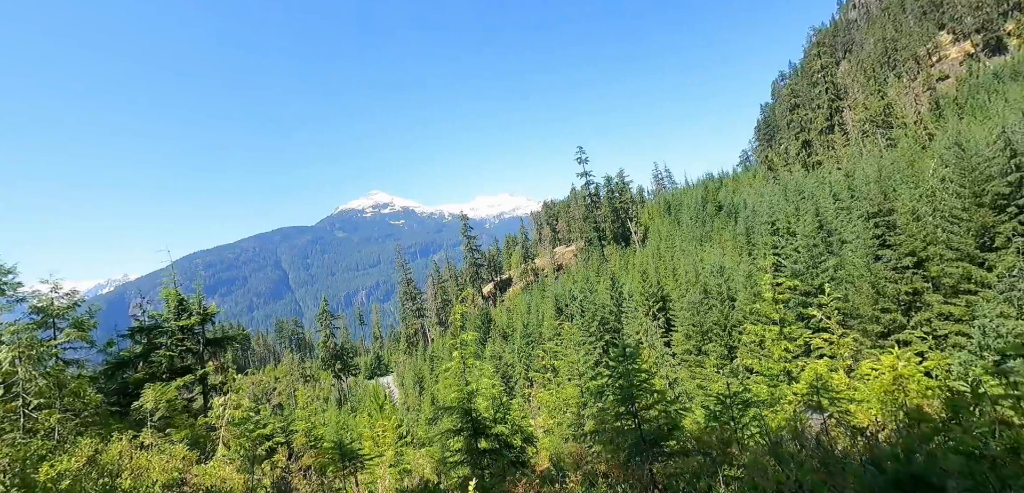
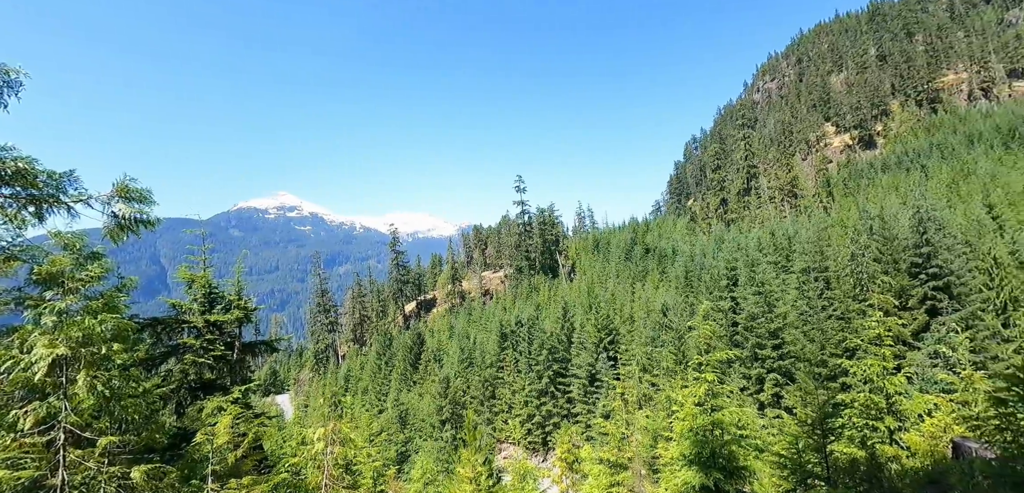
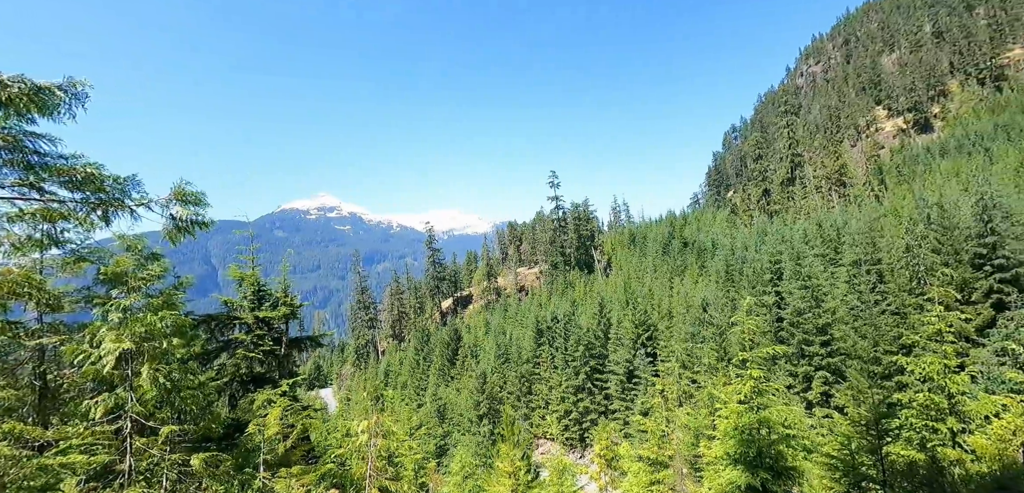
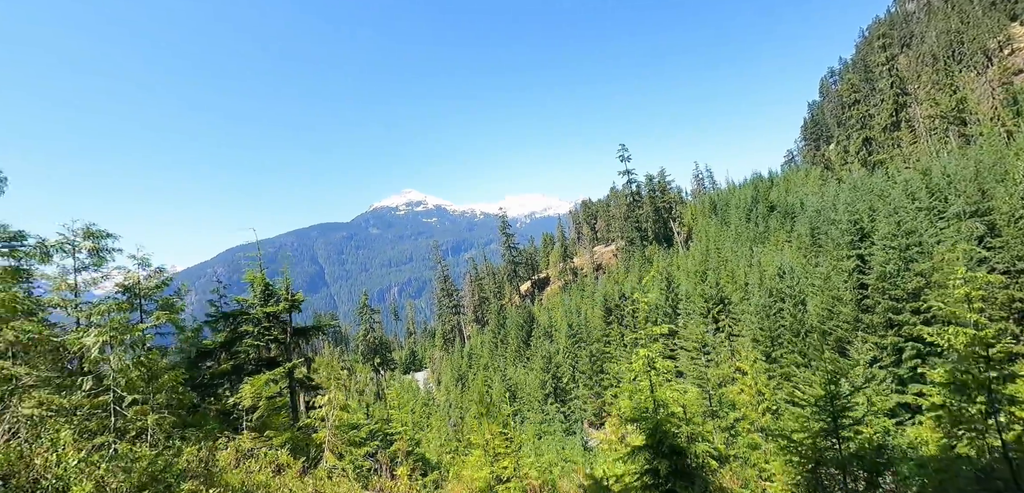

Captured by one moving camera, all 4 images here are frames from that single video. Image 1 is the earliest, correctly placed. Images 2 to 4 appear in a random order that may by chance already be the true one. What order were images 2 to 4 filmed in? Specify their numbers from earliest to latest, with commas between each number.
4, 3, 2
